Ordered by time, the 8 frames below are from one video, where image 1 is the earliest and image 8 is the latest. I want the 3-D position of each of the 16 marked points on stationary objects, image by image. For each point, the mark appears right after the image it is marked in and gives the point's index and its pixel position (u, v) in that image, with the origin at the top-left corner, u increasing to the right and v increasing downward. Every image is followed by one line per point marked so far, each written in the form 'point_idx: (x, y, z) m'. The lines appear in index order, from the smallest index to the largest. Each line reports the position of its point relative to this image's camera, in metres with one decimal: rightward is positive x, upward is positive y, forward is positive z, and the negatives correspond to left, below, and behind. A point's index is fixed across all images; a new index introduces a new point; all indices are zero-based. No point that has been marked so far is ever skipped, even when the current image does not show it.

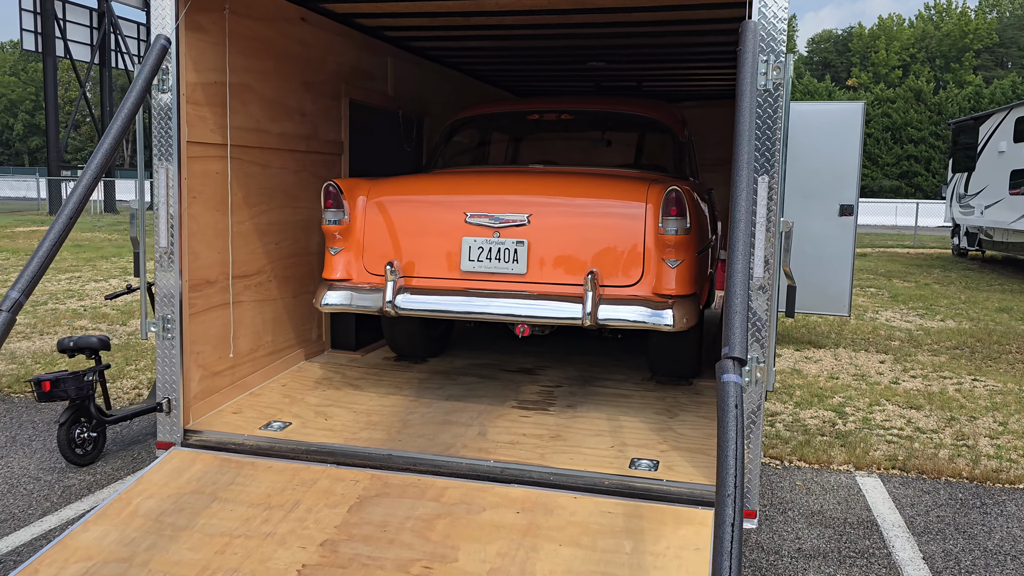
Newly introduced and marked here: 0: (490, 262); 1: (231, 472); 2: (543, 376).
0: (-0.1, +0.1, +3.7) m
1: (-1.1, -0.7, +3.2) m
2: (+0.2, -0.5, +4.5) m
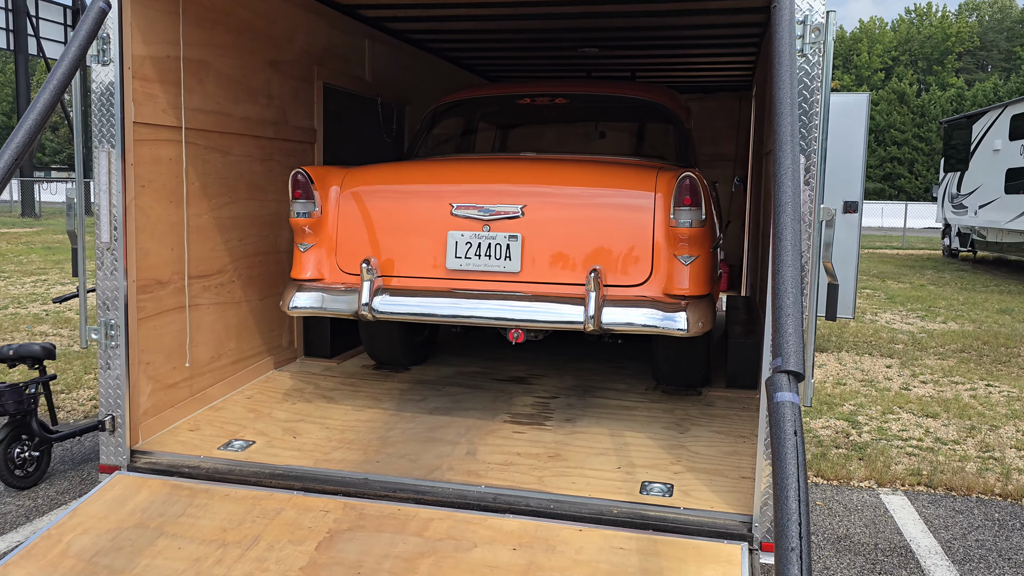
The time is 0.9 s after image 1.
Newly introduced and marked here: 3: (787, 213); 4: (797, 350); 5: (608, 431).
0: (-0.1, +0.1, +3.3) m
1: (-1.1, -0.7, +2.8) m
2: (+0.1, -0.5, +4.1) m
3: (+0.6, +0.2, +1.9) m
4: (+0.6, -0.1, +1.7) m
5: (+0.4, -0.6, +3.5) m
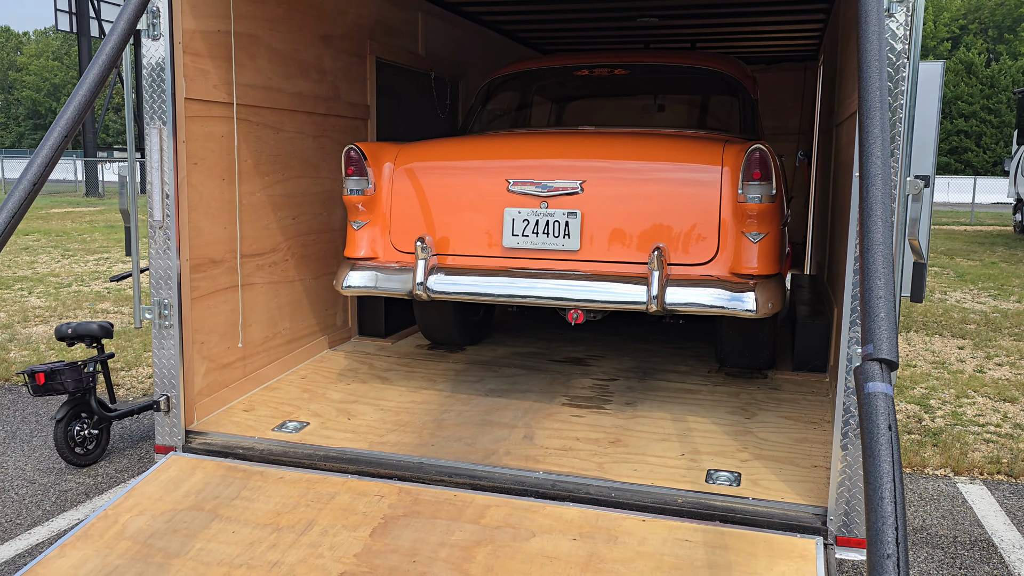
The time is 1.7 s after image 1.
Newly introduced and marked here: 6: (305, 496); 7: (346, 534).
0: (+0.1, +0.2, +3.2) m
1: (-0.9, -0.7, +2.7) m
2: (+0.4, -0.4, +4.0) m
3: (+0.8, +0.2, +1.8) m
4: (+0.7, -0.1, +1.6) m
5: (+0.7, -0.5, +3.3) m
6: (-0.7, -0.7, +2.7) m
7: (-0.5, -0.8, +2.4) m
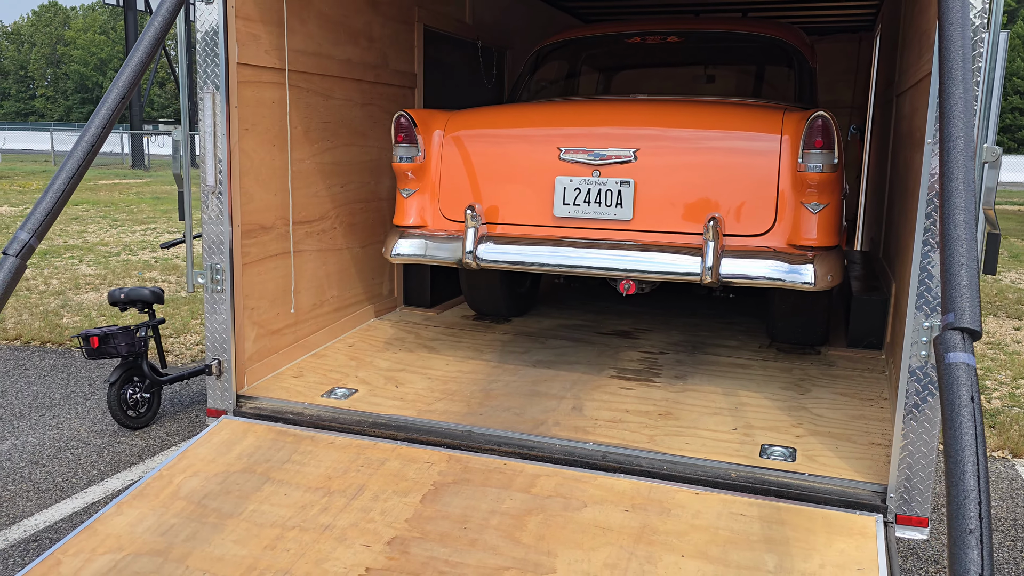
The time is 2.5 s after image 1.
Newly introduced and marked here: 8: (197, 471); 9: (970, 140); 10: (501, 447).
0: (+0.3, +0.3, +3.1) m
1: (-0.8, -0.6, +2.7) m
2: (+0.6, -0.3, +3.9) m
3: (+0.9, +0.3, +1.7) m
4: (+0.9, 0.0, +1.5) m
5: (+0.9, -0.4, +3.3) m
6: (-0.5, -0.6, +2.7) m
7: (-0.4, -0.6, +2.4) m
8: (-1.0, -0.6, +2.6) m
9: (+1.0, +0.3, +1.7) m
10: (0.0, -0.5, +2.7) m
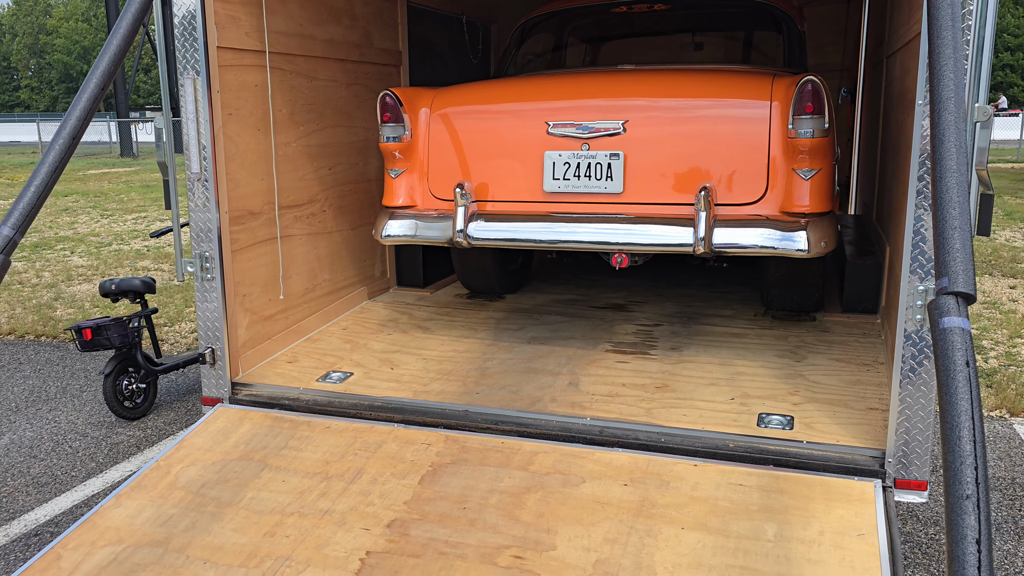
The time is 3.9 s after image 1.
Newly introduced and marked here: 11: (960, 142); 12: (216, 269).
0: (+0.3, +0.4, +3.1) m
1: (-0.8, -0.5, +2.7) m
2: (+0.6, -0.1, +3.9) m
3: (+0.9, +0.4, +1.6) m
4: (+0.8, 0.0, +1.5) m
5: (+0.8, -0.3, +3.3) m
6: (-0.5, -0.5, +2.7) m
7: (-0.4, -0.6, +2.4) m
8: (-1.0, -0.6, +2.6) m
9: (+0.9, +0.4, +1.7) m
10: (0.0, -0.5, +2.7) m
11: (+0.9, +0.3, +1.6) m
12: (-1.1, +0.1, +3.0) m
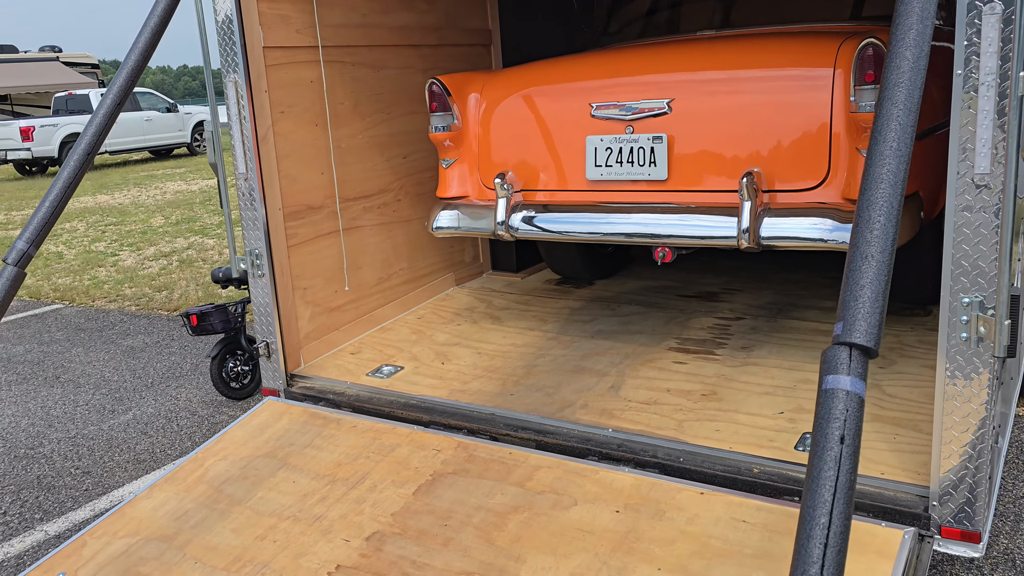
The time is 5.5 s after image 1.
0: (+0.4, +0.4, +2.9) m
1: (-0.7, -0.5, +2.8) m
2: (+1.0, -0.1, +3.6) m
3: (+0.6, +0.3, +1.3) m
4: (+0.5, 0.0, +1.2) m
5: (+1.0, -0.3, +2.9) m
6: (-0.5, -0.5, +2.7) m
7: (-0.4, -0.6, +2.4) m
8: (-1.0, -0.6, +2.7) m
9: (+0.7, +0.3, +1.3) m
10: (0.0, -0.5, +2.6) m
11: (+0.6, +0.2, +1.2) m
12: (-1.0, +0.1, +3.1) m
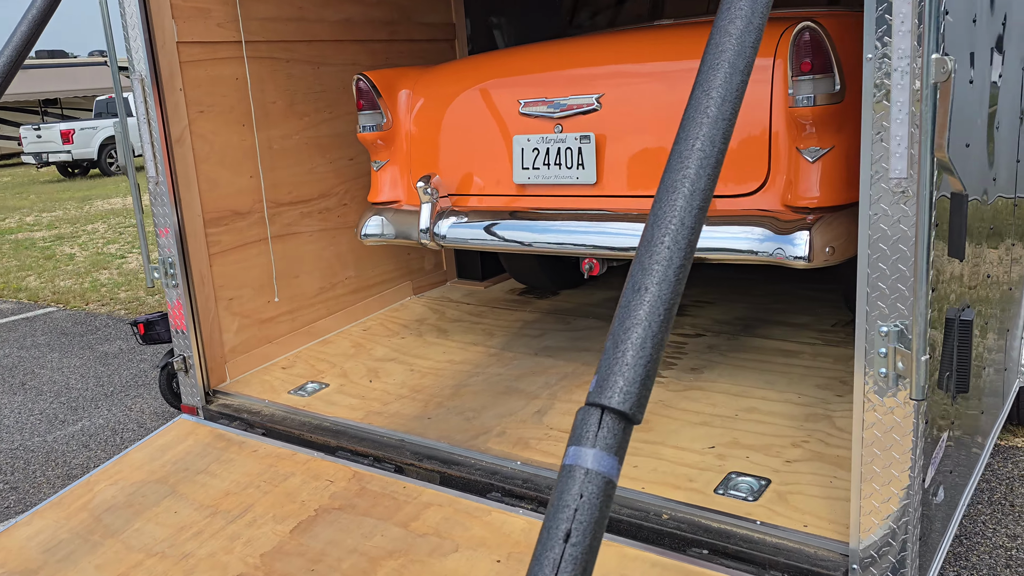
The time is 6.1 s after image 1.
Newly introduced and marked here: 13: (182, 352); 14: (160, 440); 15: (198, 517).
0: (+0.1, +0.4, +2.6) m
1: (-1.0, -0.5, +2.6) m
2: (+0.7, -0.1, +3.3) m
3: (+0.3, +0.3, +1.0) m
4: (+0.1, -0.1, +0.9) m
5: (+0.7, -0.3, +2.6) m
6: (-0.8, -0.6, +2.5) m
7: (-0.7, -0.7, +2.2) m
8: (-1.3, -0.6, +2.6) m
9: (+0.3, +0.3, +1.0) m
10: (-0.3, -0.5, +2.4) m
11: (+0.2, +0.2, +1.0) m
12: (-1.2, 0.0, +2.9) m
13: (-1.2, -0.2, +3.0) m
14: (-1.2, -0.5, +2.8) m
15: (-0.9, -0.7, +2.3) m
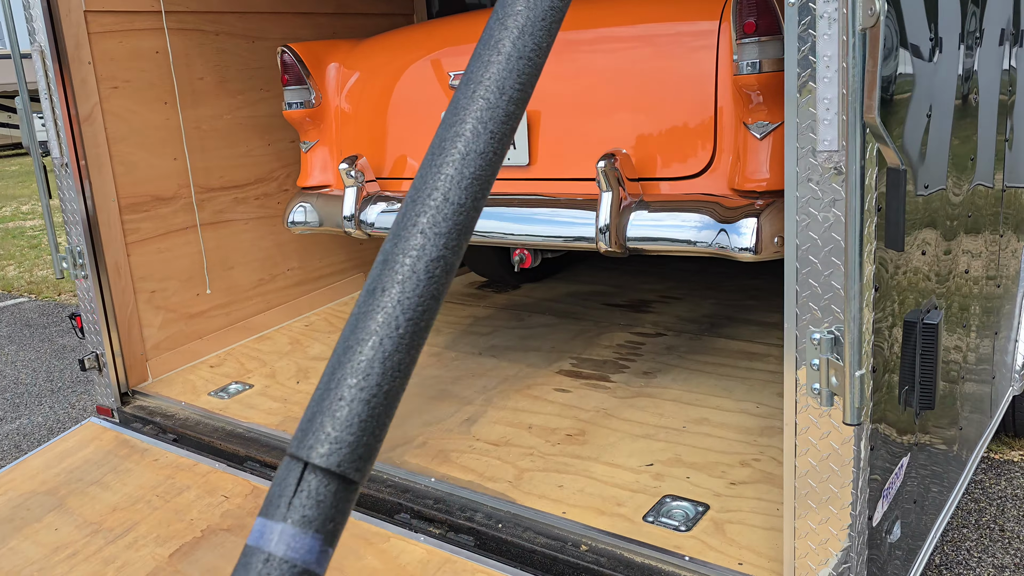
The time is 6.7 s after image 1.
0: (-0.1, +0.4, +2.3) m
1: (-1.2, -0.5, +2.4) m
2: (+0.5, -0.1, +3.0) m
3: (0.0, +0.3, +0.7) m
4: (-0.1, -0.1, +0.6) m
5: (+0.5, -0.3, +2.3) m
6: (-1.0, -0.6, +2.2) m
7: (-0.9, -0.6, +2.0) m
8: (-1.5, -0.6, +2.3) m
9: (0.0, +0.3, +0.7) m
10: (-0.5, -0.5, +2.1) m
11: (0.0, +0.2, +0.7) m
12: (-1.4, +0.1, +2.7) m
13: (-1.4, -0.2, +2.7) m
14: (-1.4, -0.5, +2.5) m
15: (-1.1, -0.6, +2.1) m
